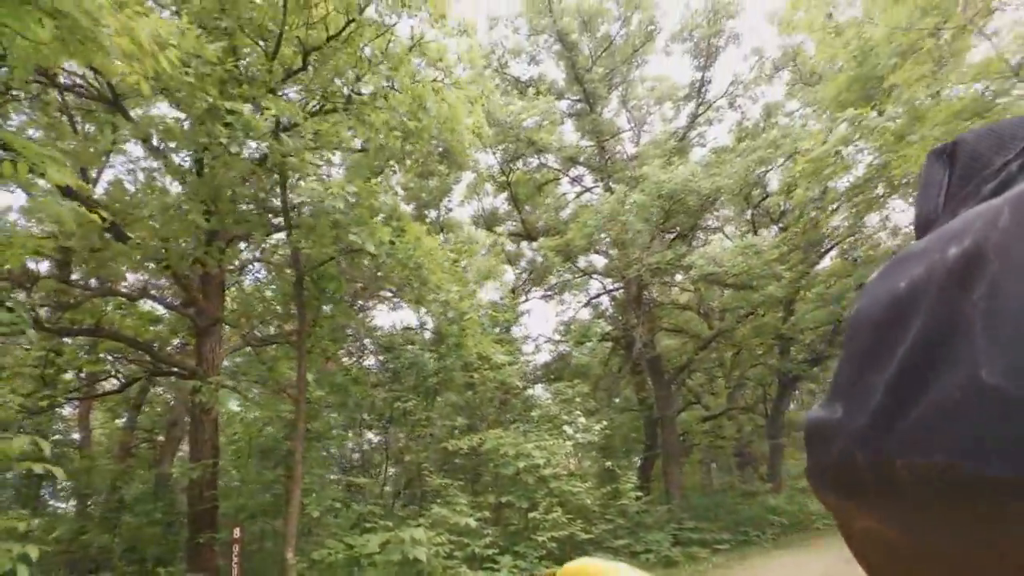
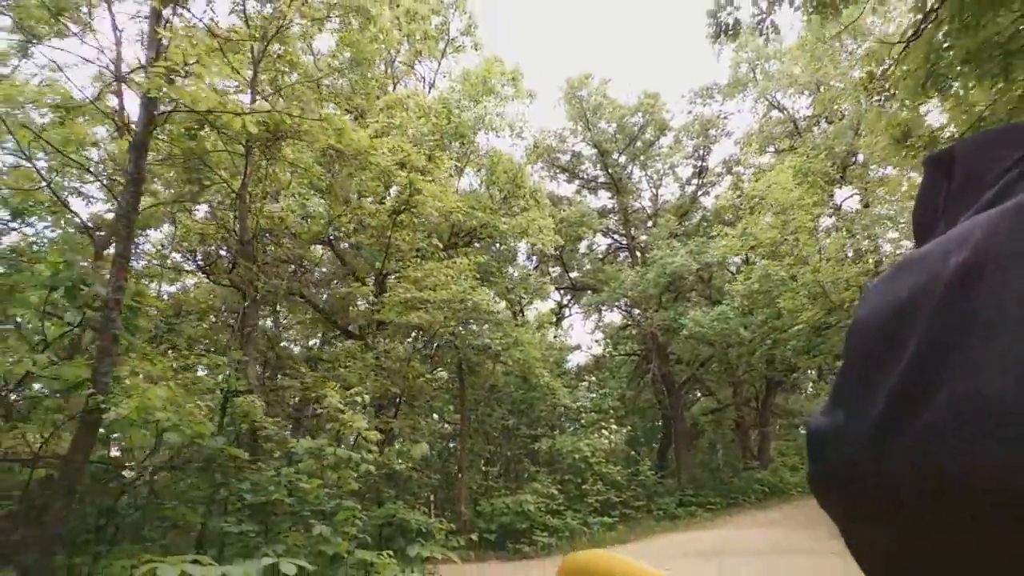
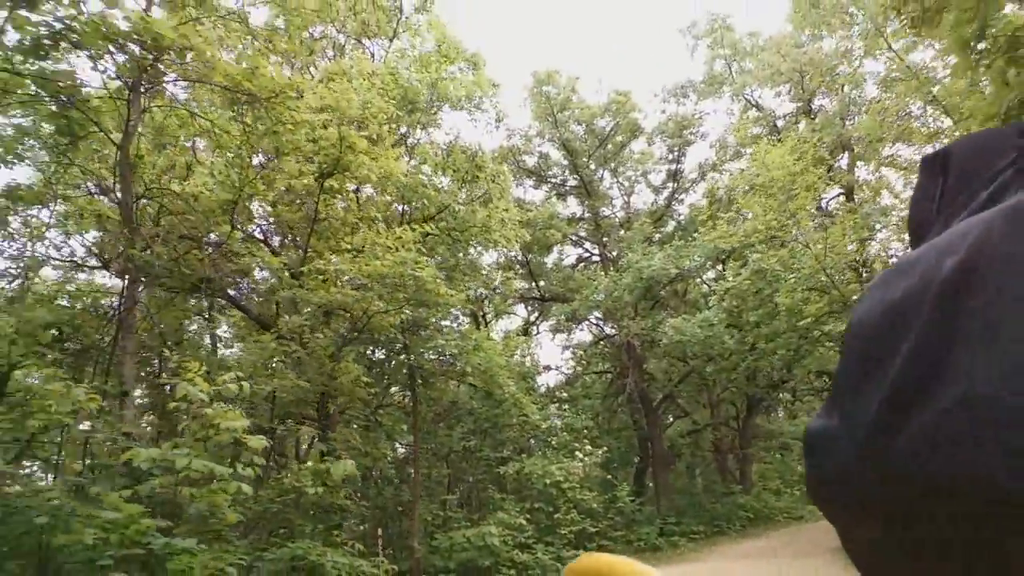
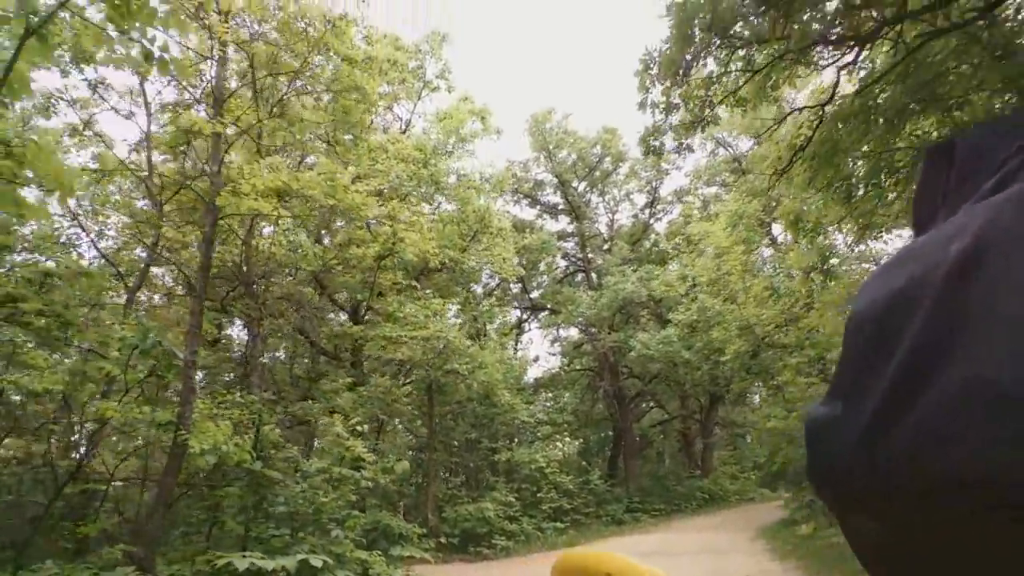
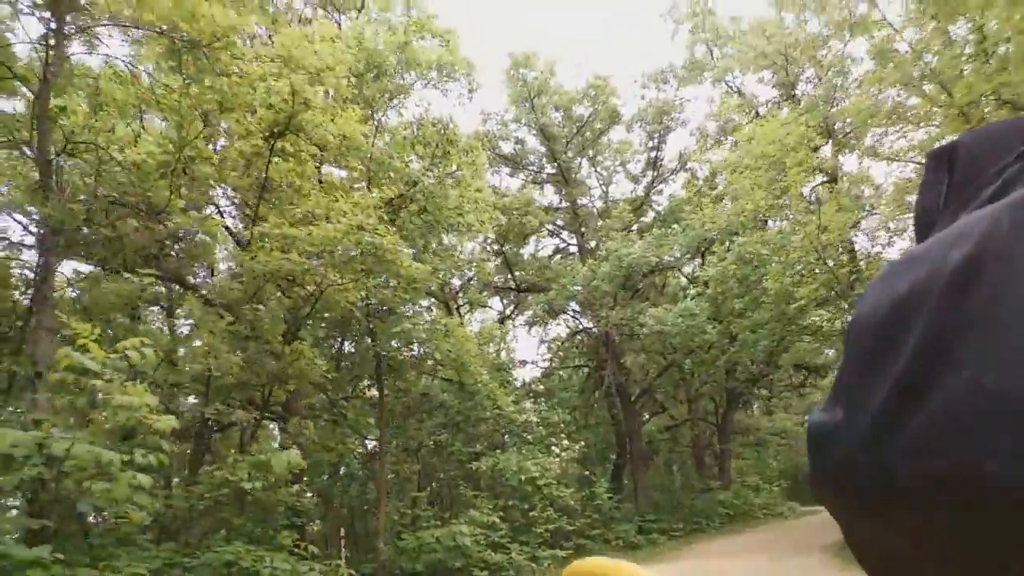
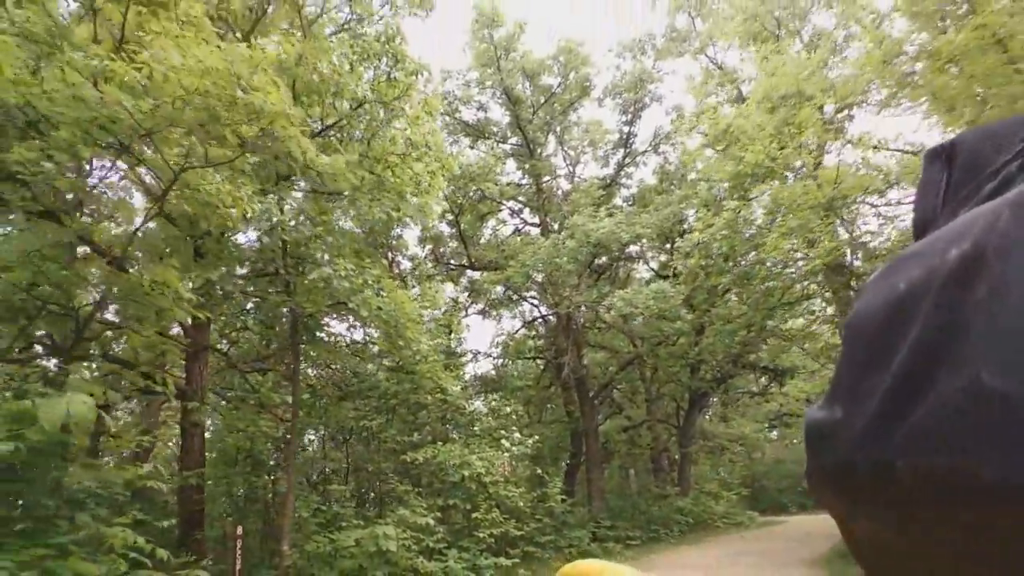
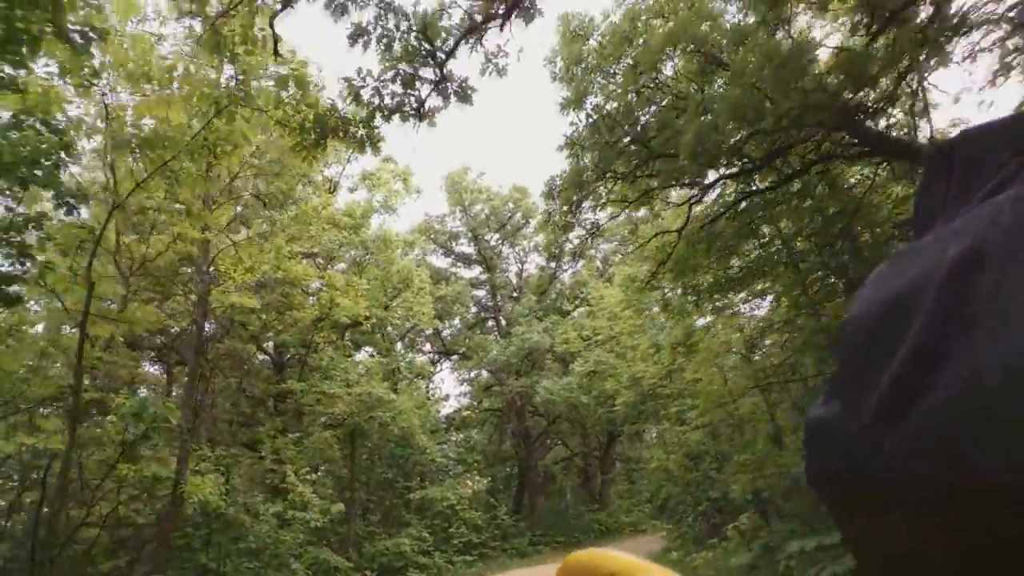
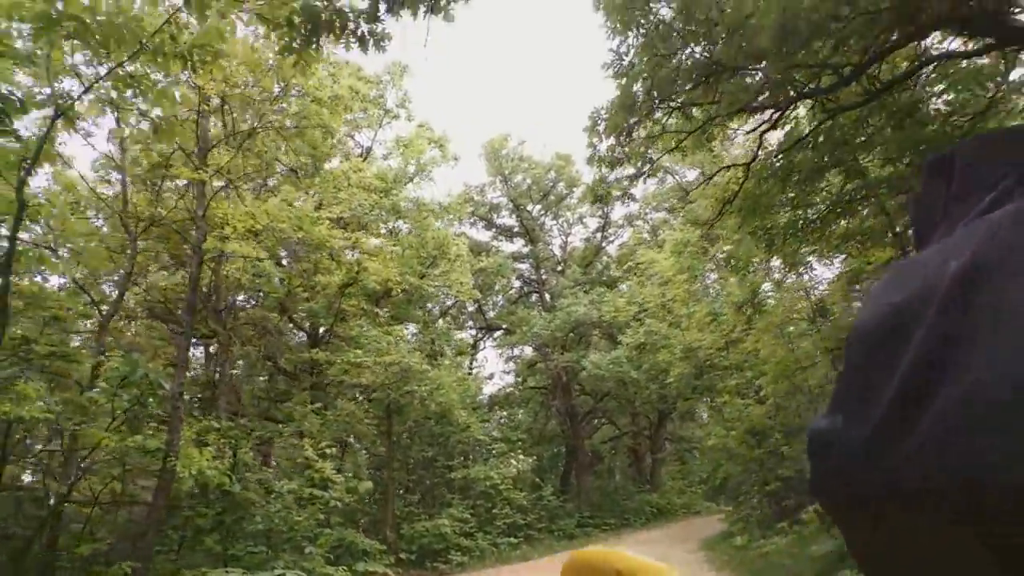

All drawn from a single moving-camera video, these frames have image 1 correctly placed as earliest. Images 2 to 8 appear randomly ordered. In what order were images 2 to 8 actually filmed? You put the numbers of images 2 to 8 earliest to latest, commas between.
6, 5, 3, 2, 4, 8, 7
